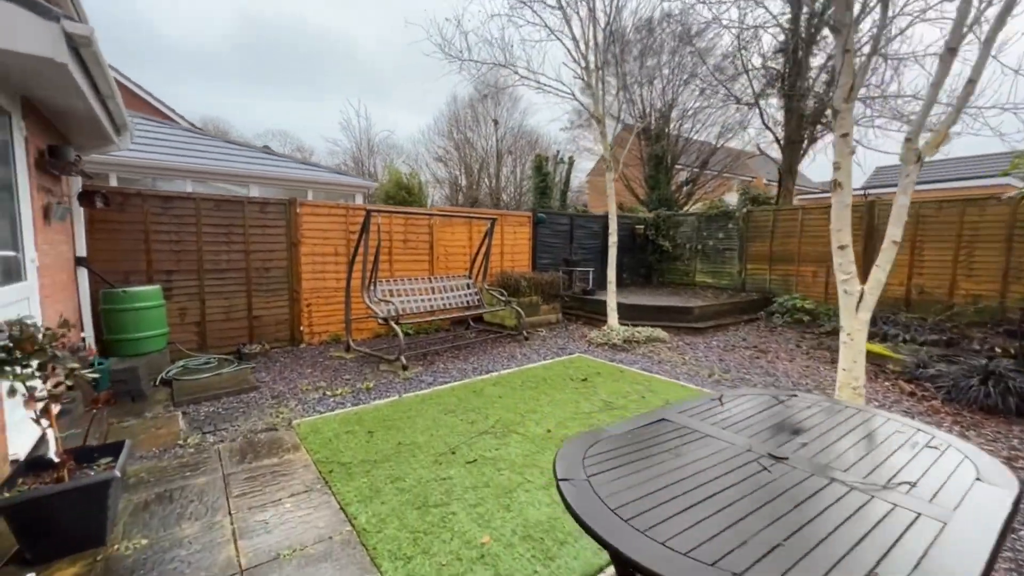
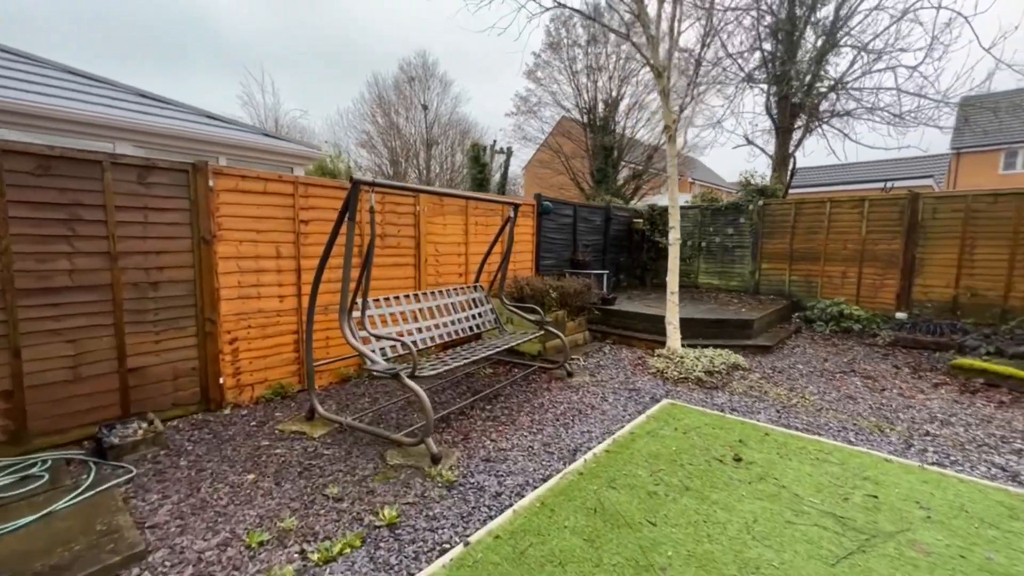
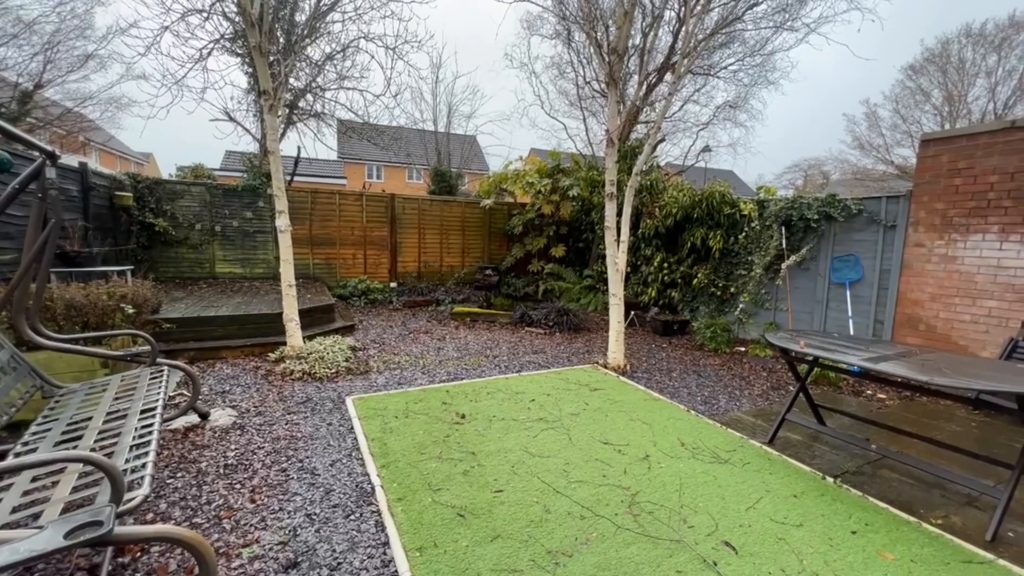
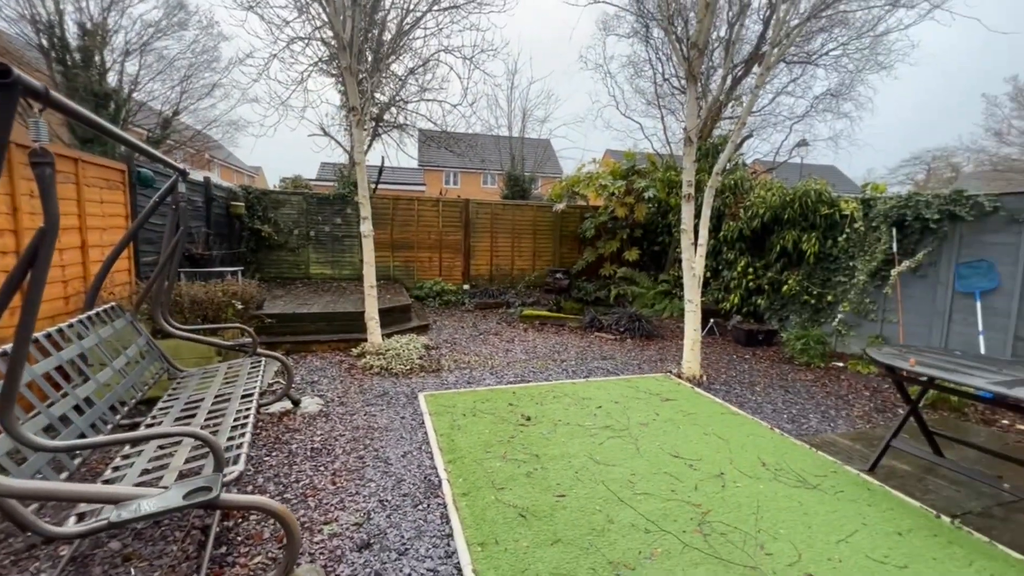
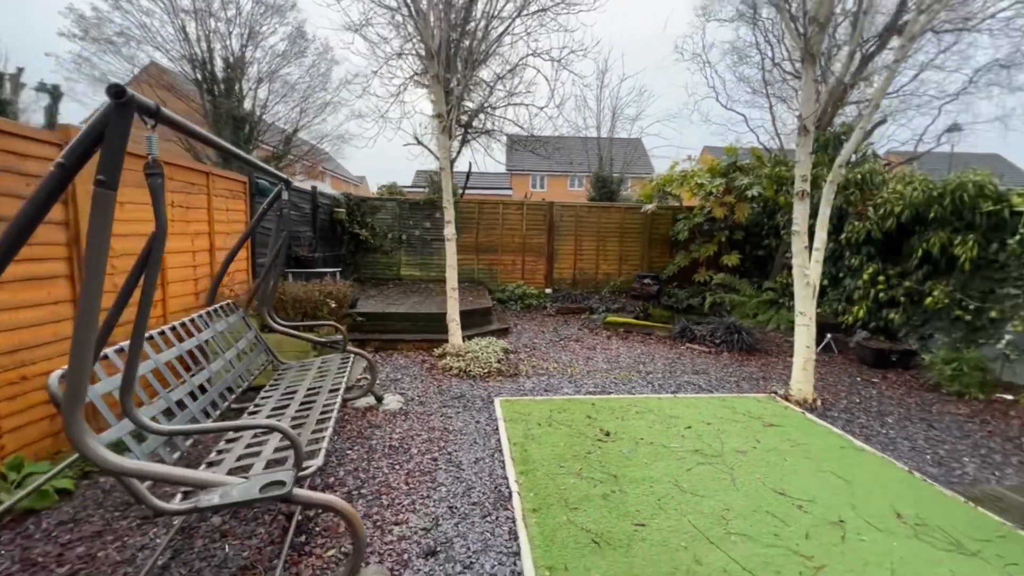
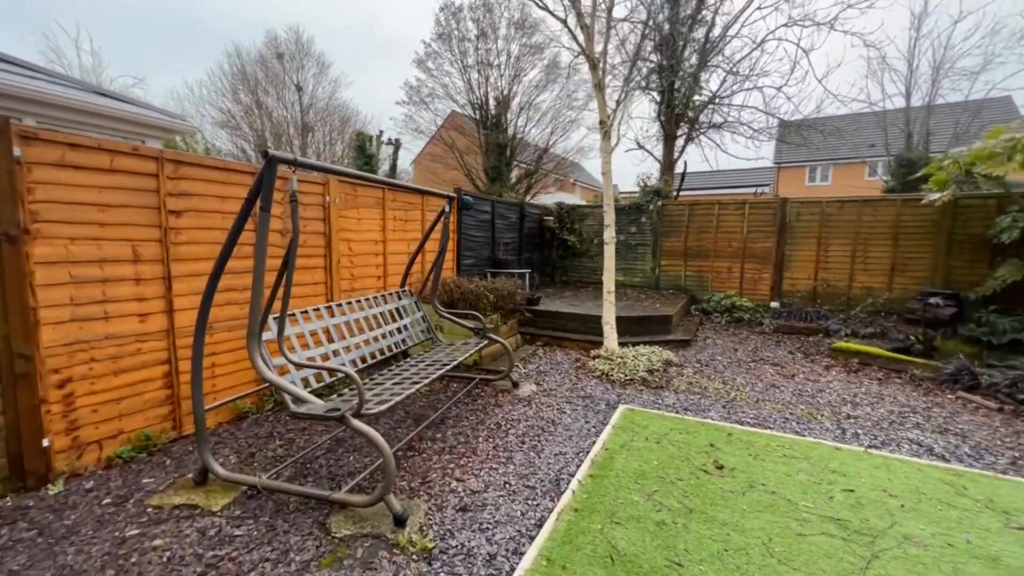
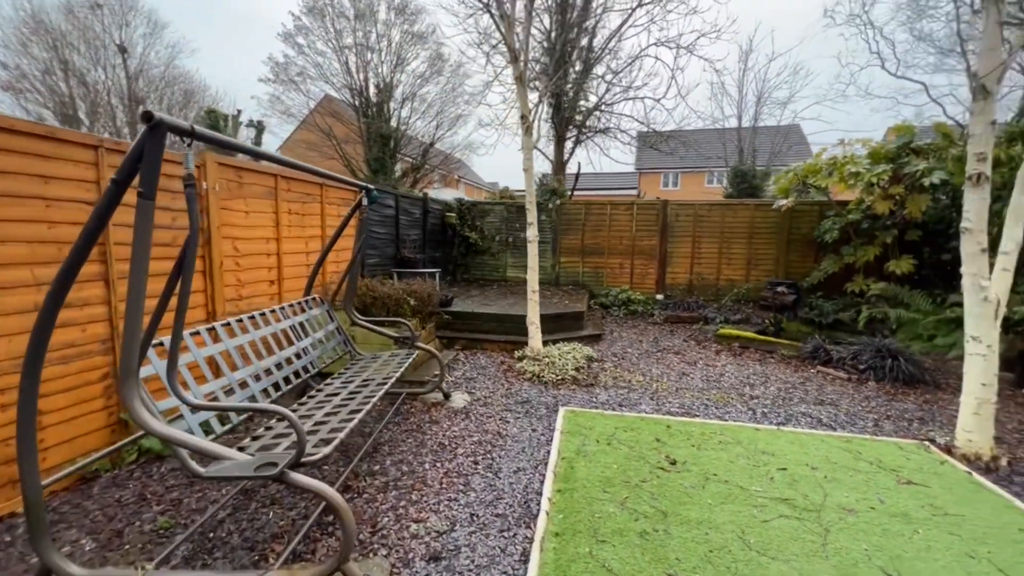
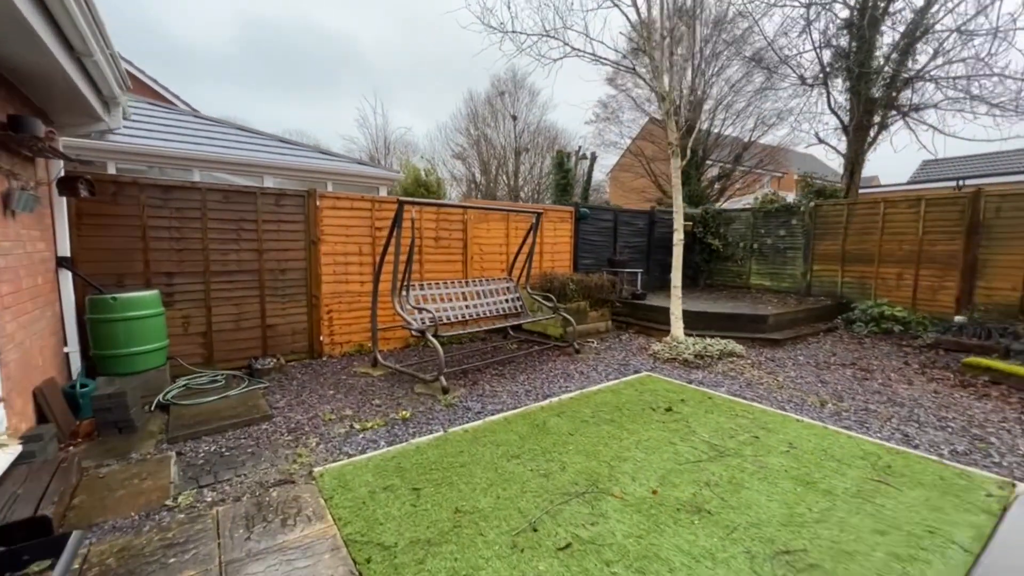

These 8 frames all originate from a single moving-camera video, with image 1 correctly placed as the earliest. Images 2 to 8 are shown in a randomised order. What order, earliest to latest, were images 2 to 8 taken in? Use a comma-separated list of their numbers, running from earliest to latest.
8, 2, 6, 7, 5, 4, 3
